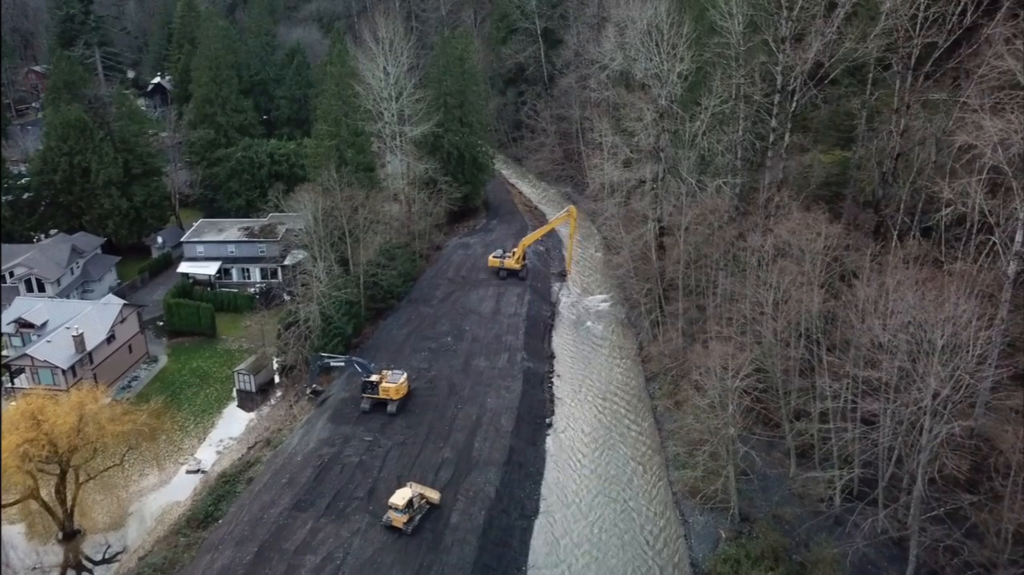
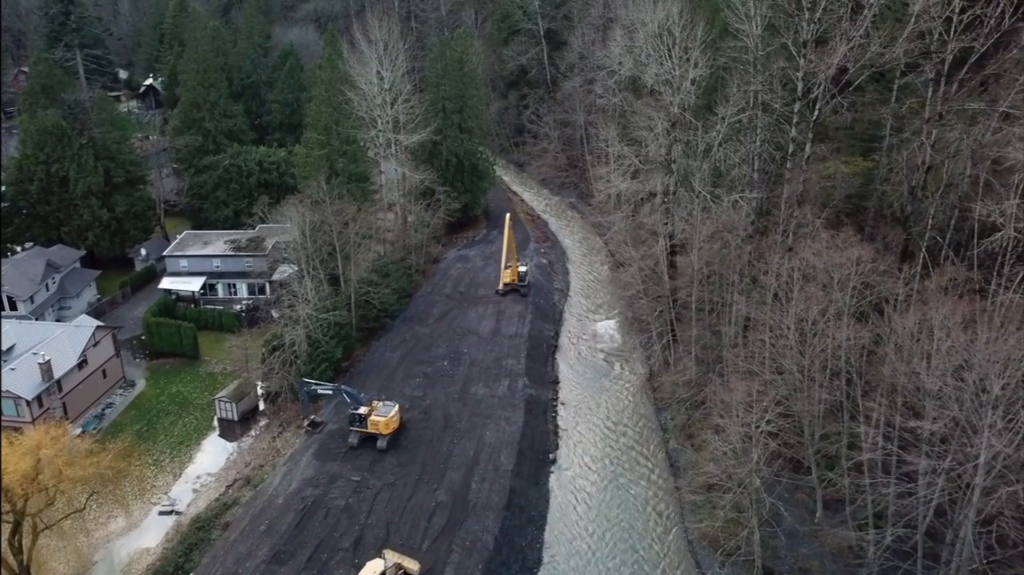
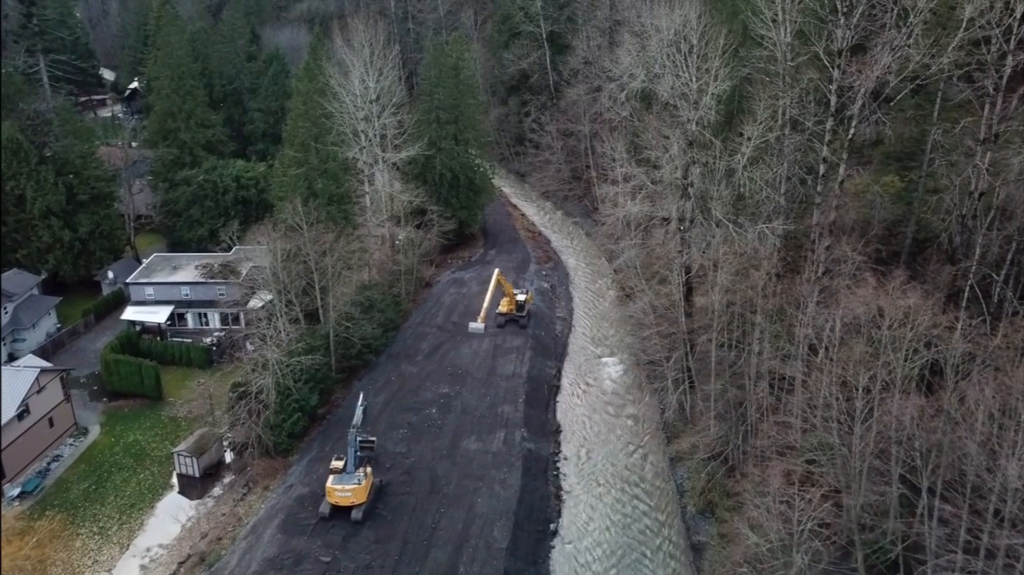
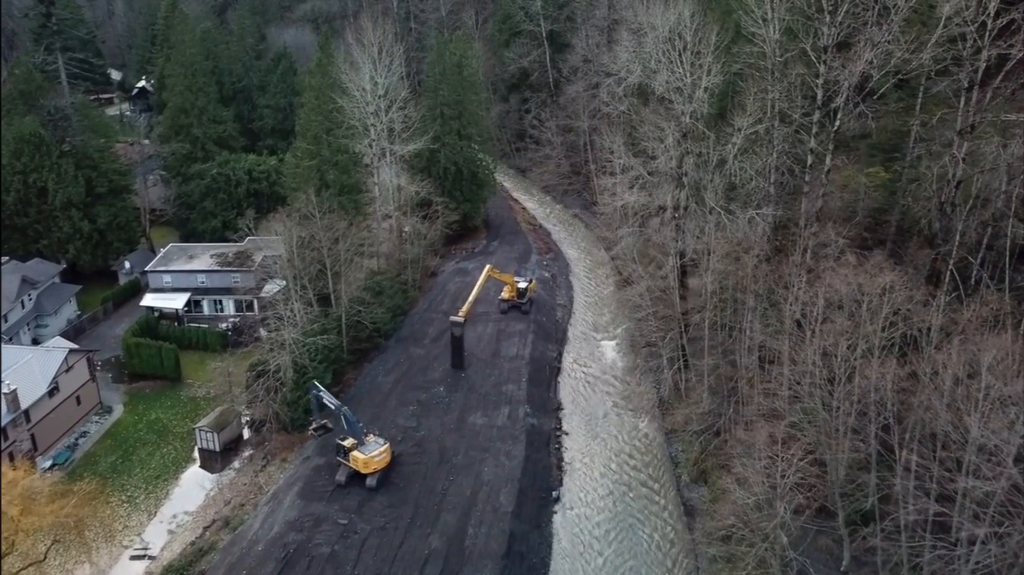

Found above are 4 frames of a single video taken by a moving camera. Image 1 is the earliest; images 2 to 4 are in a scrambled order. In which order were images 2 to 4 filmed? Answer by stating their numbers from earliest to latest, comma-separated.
2, 4, 3
